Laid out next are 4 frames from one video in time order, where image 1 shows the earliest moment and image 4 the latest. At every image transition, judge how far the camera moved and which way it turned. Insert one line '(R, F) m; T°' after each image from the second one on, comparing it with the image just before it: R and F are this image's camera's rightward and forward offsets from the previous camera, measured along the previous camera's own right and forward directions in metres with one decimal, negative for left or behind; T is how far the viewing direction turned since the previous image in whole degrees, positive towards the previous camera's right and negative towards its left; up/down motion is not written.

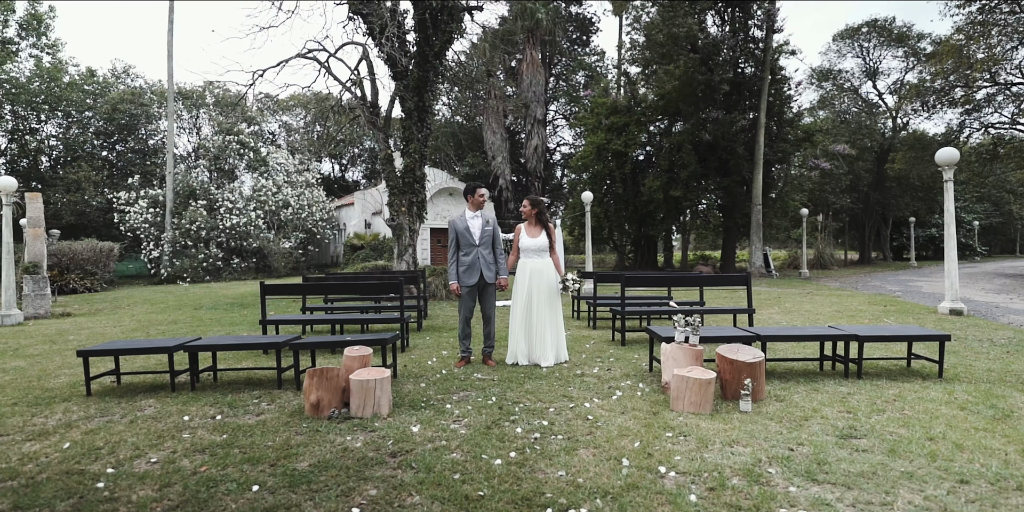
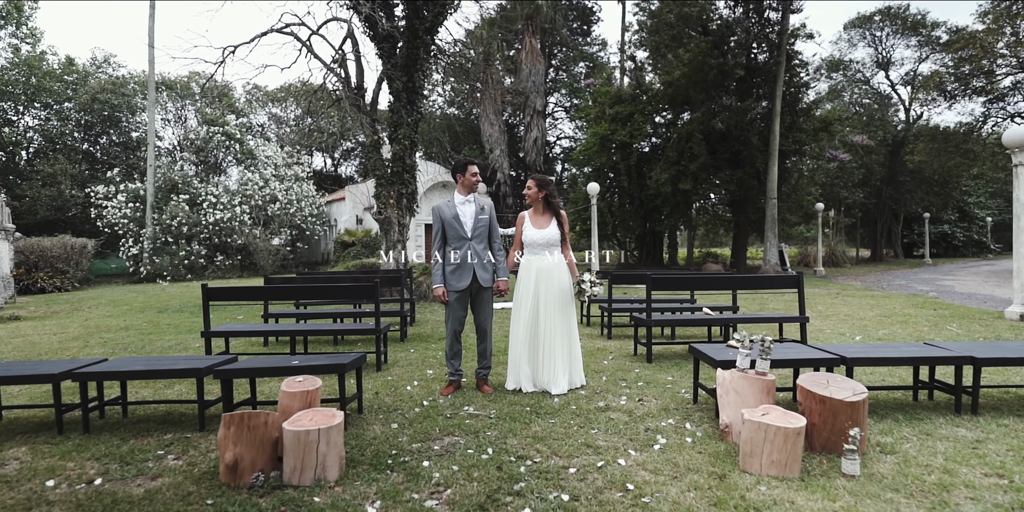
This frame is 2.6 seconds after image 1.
(0.0, +1.2) m; 0°
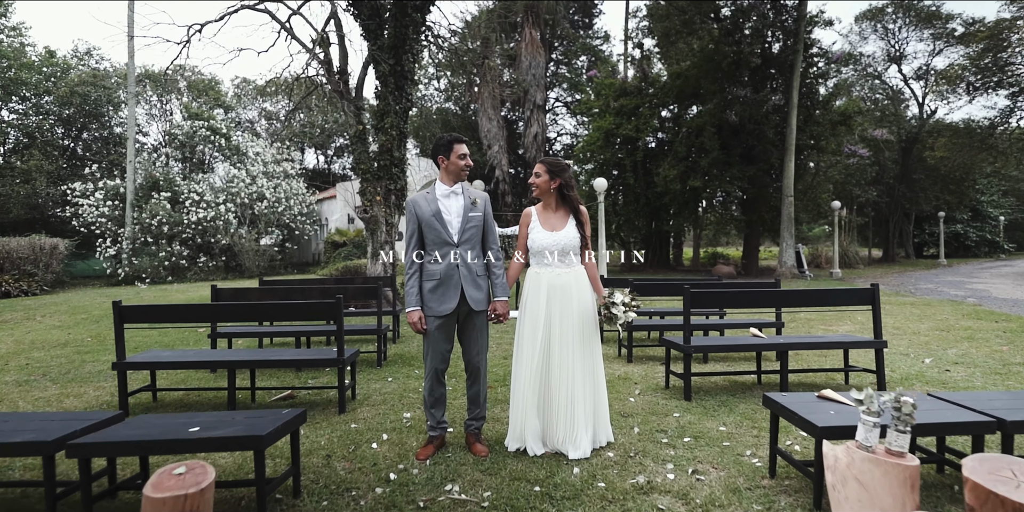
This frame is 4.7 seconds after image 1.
(0.0, +1.2) m; 0°
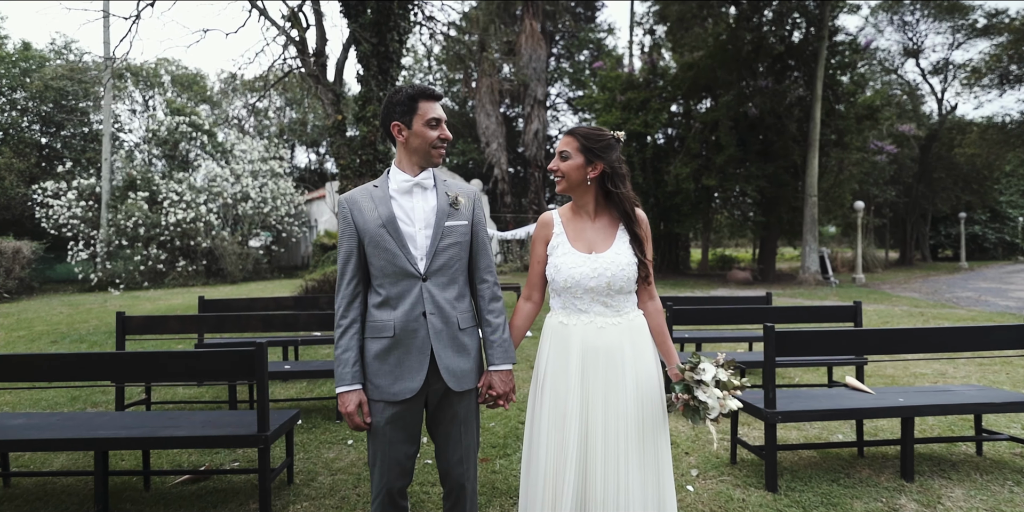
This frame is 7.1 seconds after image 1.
(0.0, +1.4) m; 0°
